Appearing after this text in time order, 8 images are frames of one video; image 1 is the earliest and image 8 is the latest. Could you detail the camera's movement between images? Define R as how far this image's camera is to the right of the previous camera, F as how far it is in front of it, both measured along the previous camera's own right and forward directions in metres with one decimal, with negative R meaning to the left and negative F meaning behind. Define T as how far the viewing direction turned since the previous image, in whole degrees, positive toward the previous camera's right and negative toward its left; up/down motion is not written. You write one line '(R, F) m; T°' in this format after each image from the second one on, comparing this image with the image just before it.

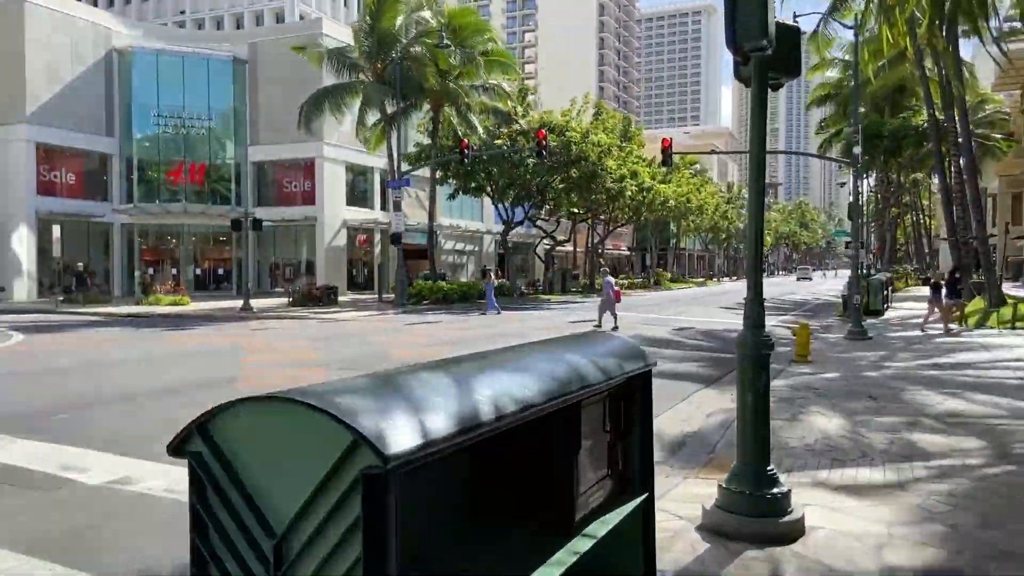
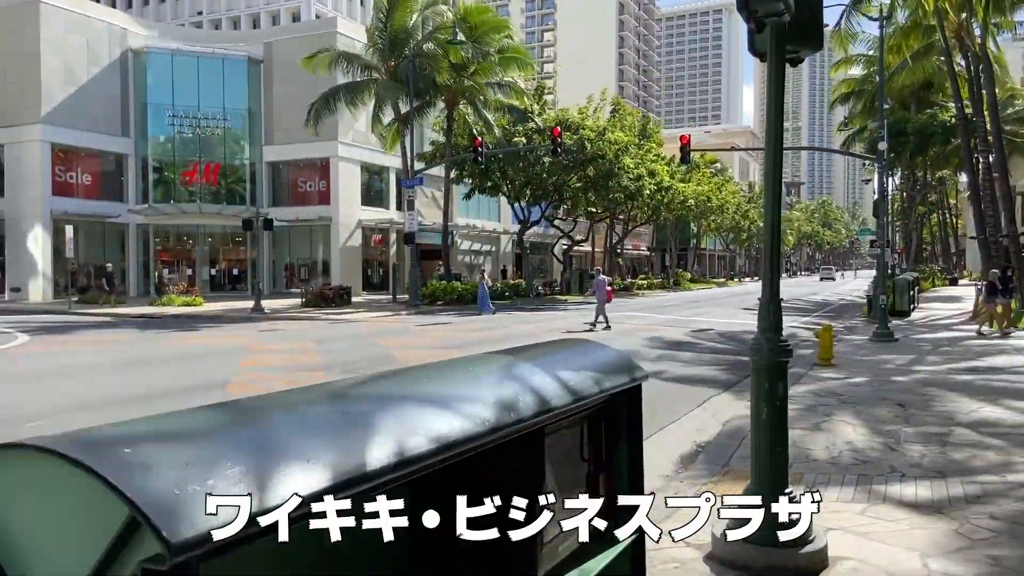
(+0.2, +0.5) m; -2°
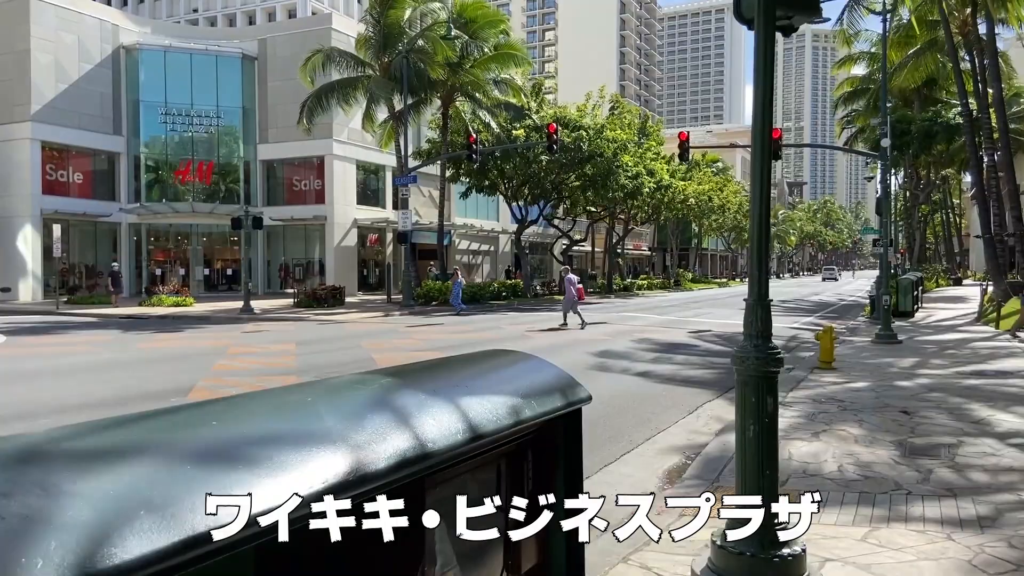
(+0.2, +0.5) m; 0°
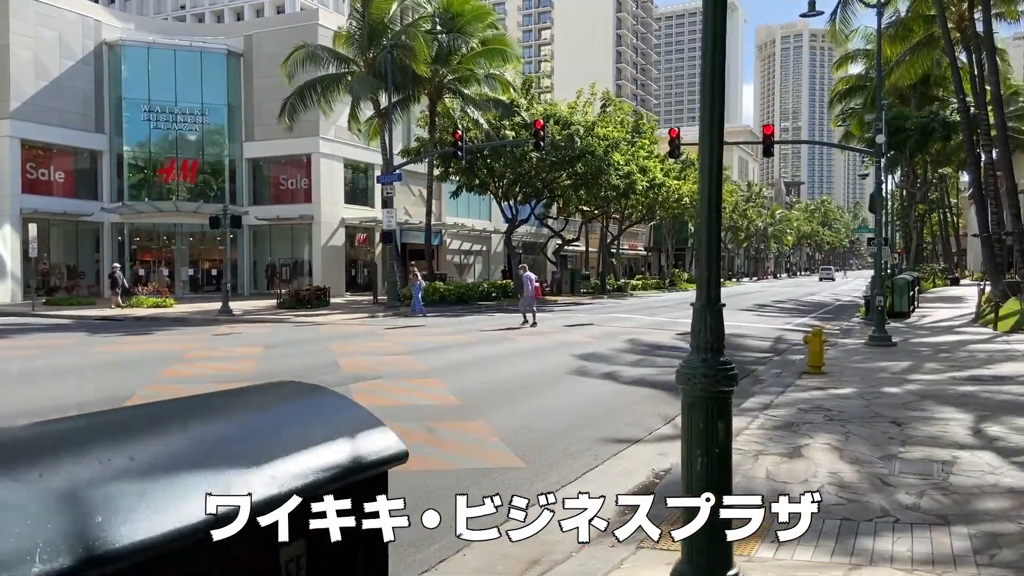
(+0.4, +0.6) m; 0°
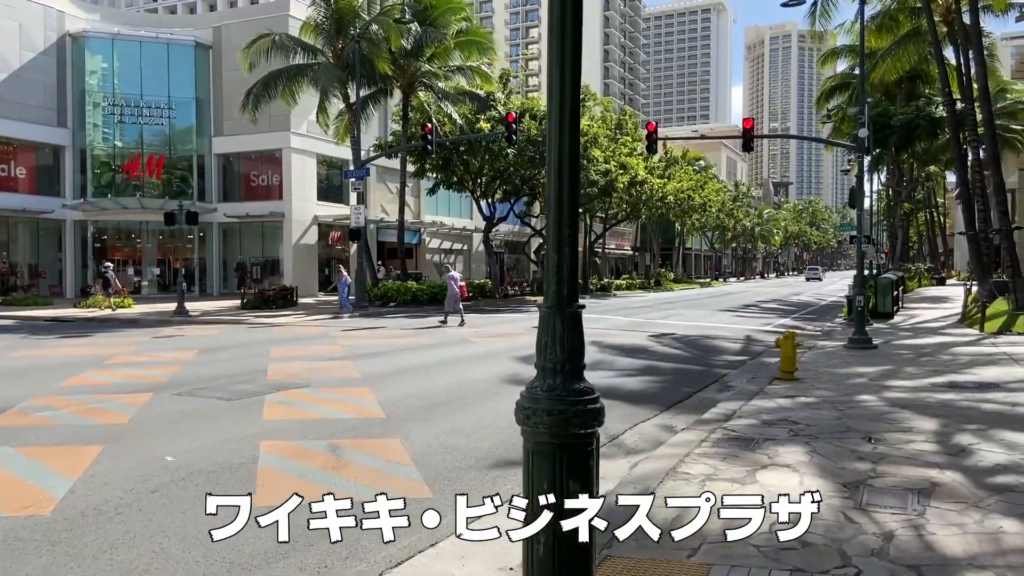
(+0.6, +1.0) m; +1°
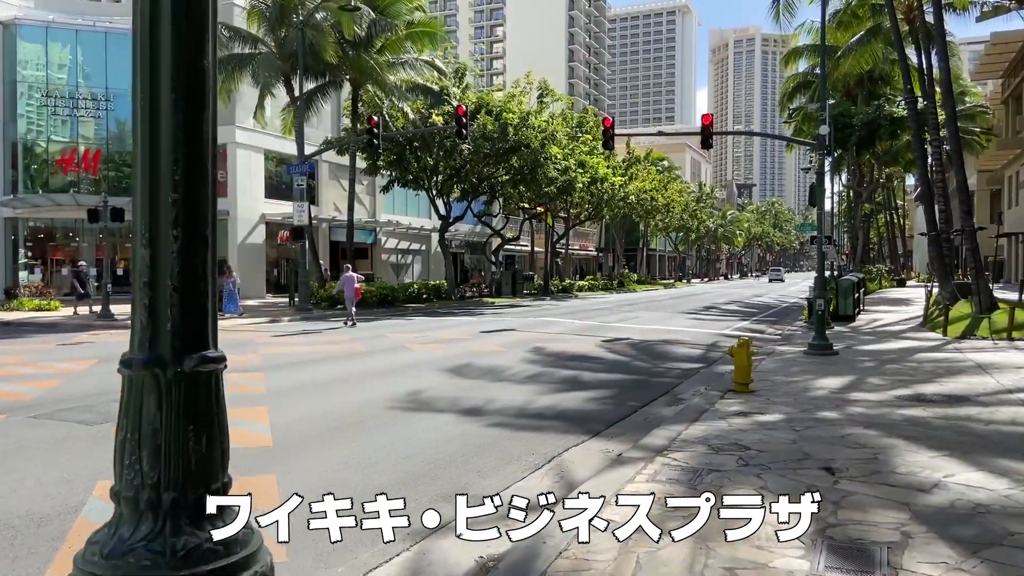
(+0.5, +1.1) m; +2°
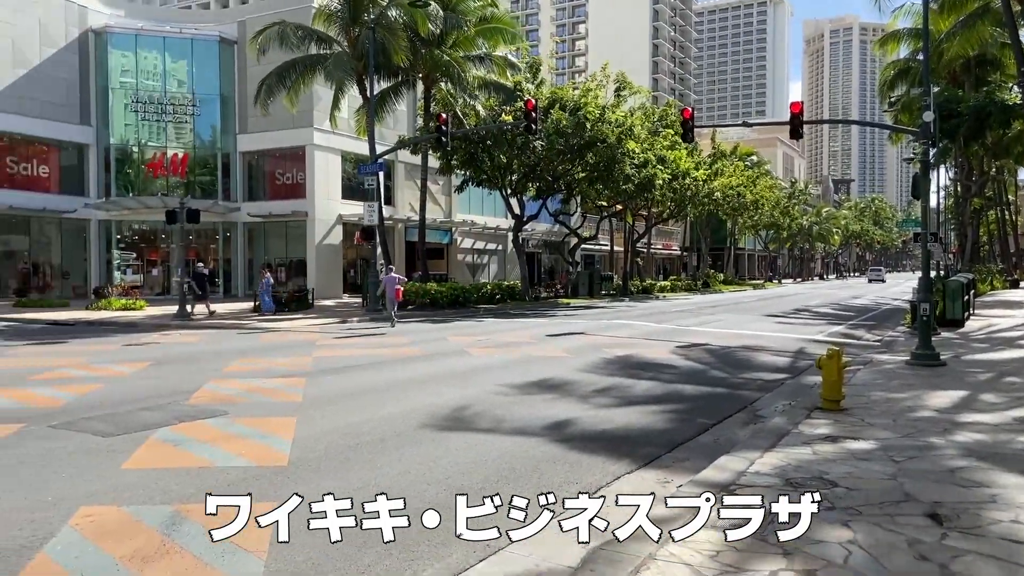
(+0.3, +0.8) m; -6°
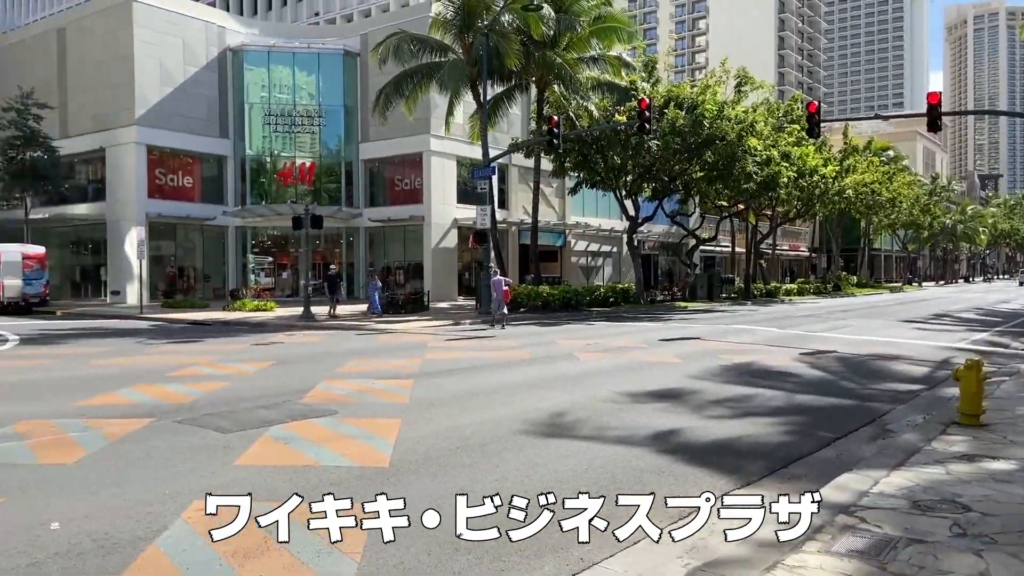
(+0.1, +0.1) m; -9°
